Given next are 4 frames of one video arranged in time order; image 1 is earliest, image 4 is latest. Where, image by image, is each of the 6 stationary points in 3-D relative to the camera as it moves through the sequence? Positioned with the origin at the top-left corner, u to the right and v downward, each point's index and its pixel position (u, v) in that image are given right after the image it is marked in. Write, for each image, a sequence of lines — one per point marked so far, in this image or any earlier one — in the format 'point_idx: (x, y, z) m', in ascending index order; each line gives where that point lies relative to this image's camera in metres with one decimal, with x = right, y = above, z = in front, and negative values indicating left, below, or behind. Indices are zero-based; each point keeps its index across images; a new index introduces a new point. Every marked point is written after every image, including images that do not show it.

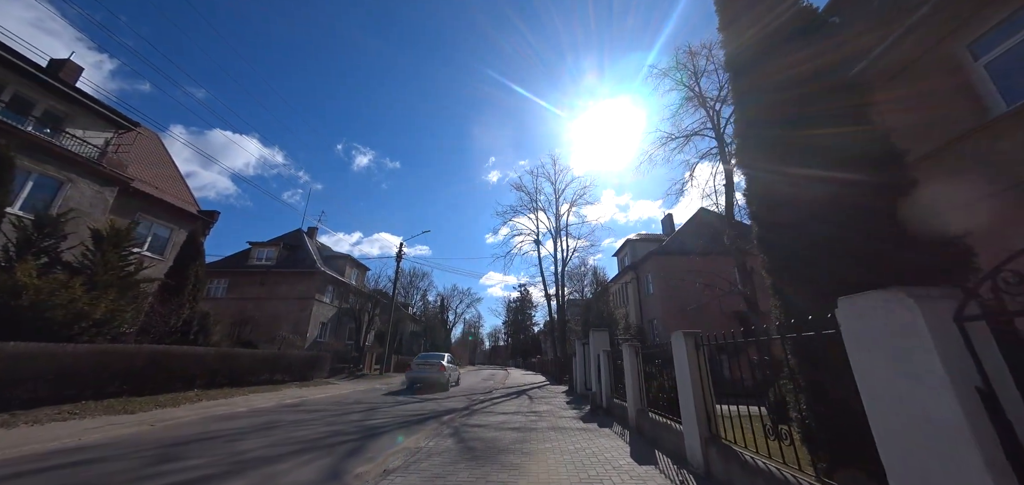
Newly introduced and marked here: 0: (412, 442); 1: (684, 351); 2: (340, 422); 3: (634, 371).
0: (-1.8, -3.5, +6.6) m
1: (+2.1, -1.3, +4.7) m
2: (-3.9, -4.1, +8.5) m
3: (+2.4, -2.5, +7.4) m
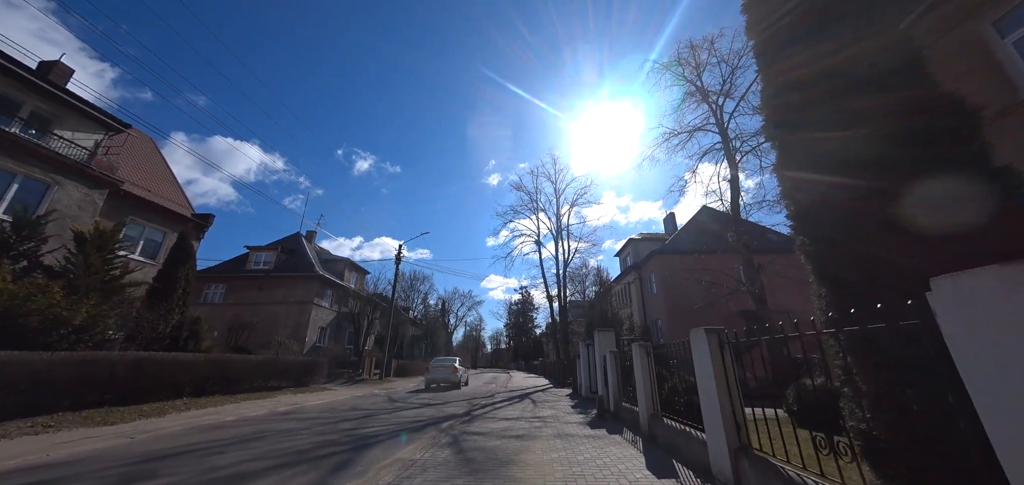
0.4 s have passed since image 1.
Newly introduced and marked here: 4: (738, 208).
0: (-1.7, -3.5, +6.1) m
1: (+2.2, -1.2, +4.2) m
2: (-3.9, -4.0, +8.0) m
3: (+2.5, -2.4, +6.9) m
4: (+12.0, +1.8, +19.9) m
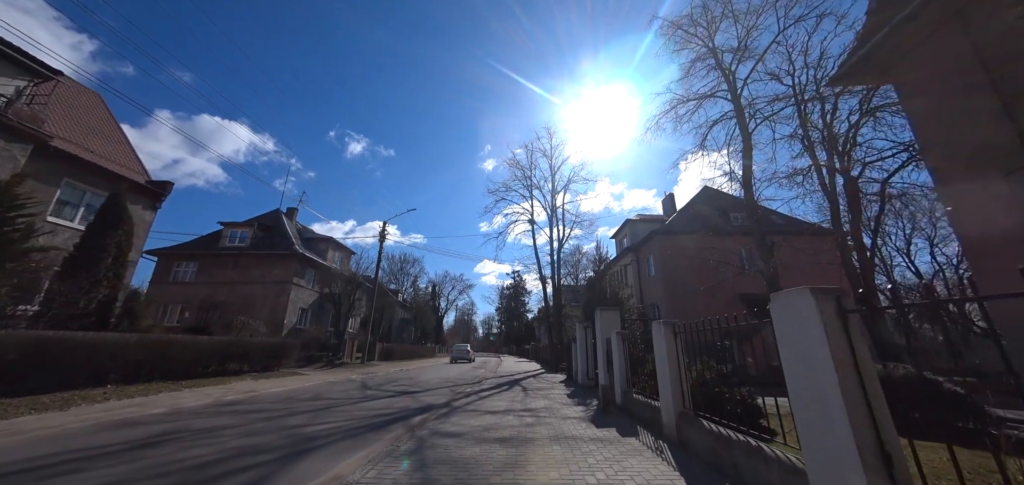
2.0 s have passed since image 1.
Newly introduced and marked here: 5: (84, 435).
0: (-1.9, -2.7, +4.5) m
1: (+2.0, -0.5, +2.5) m
2: (-4.1, -3.2, +6.4) m
3: (+2.3, -1.6, +5.3) m
4: (+11.6, +3.0, +18.3) m
5: (-6.9, -3.1, +6.1) m
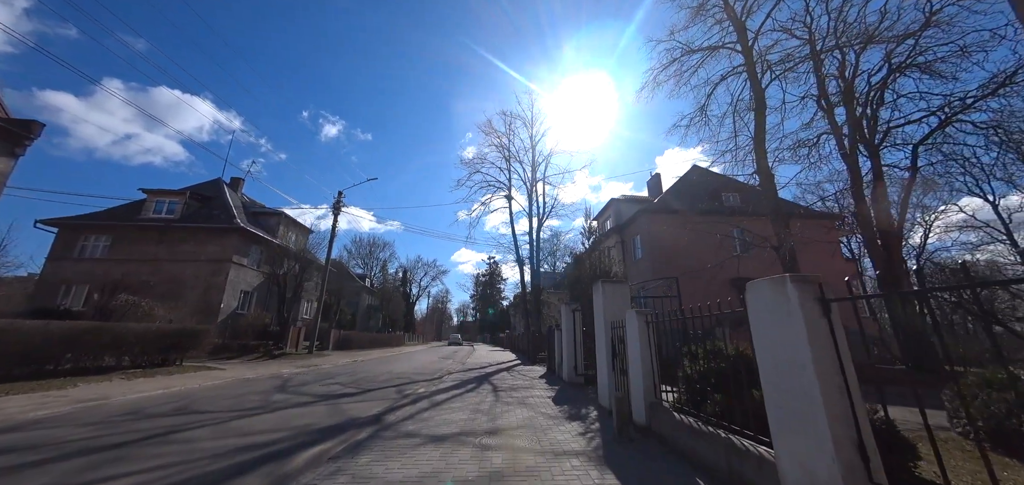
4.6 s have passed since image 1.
0: (-2.3, -1.7, +1.3) m
1: (+1.8, +0.3, -0.5) m
2: (-4.6, -2.1, +3.1) m
3: (+1.9, -0.7, +2.4) m
4: (+10.5, +4.1, +15.8) m
5: (-7.4, -2.0, +2.6) m
